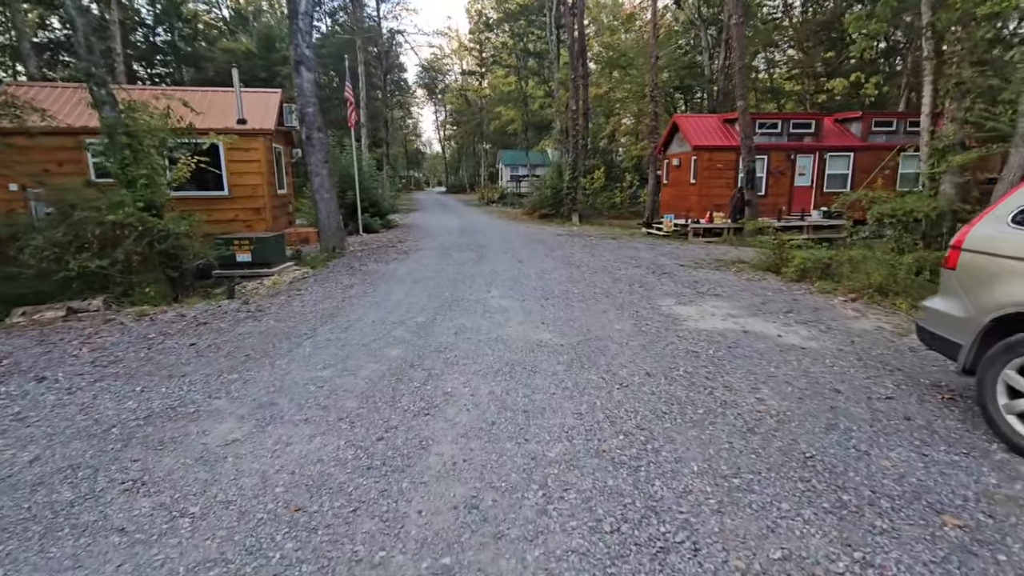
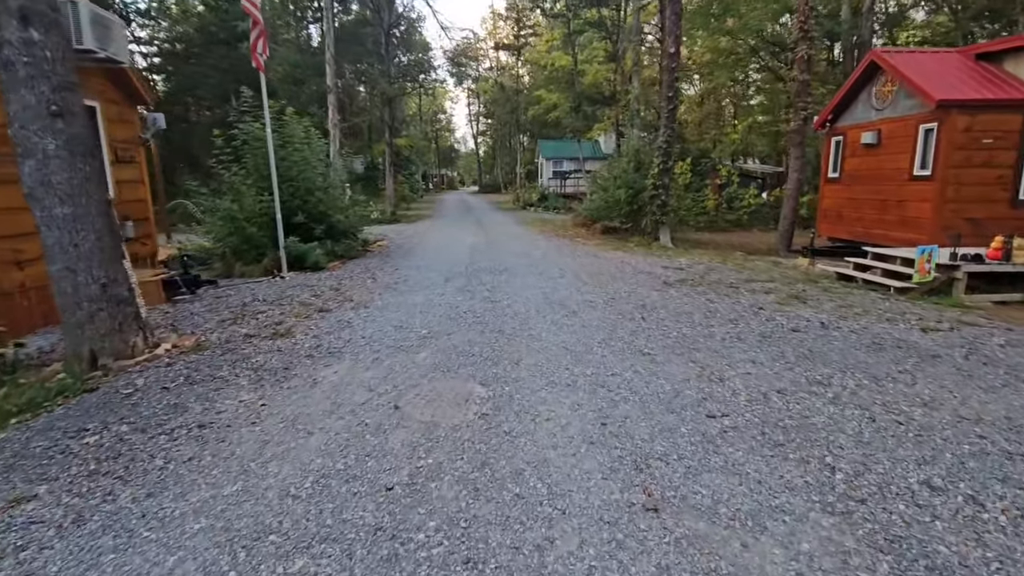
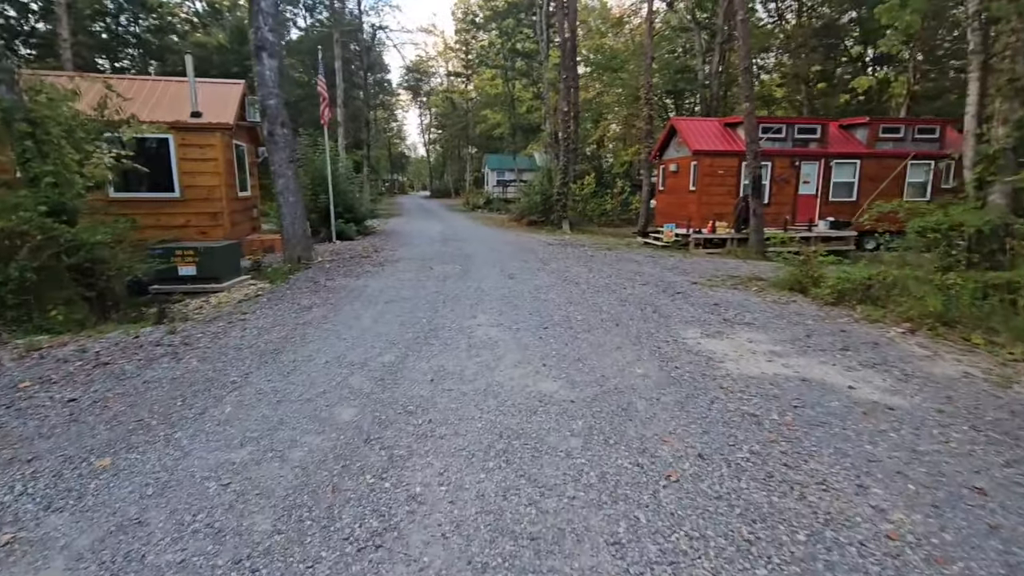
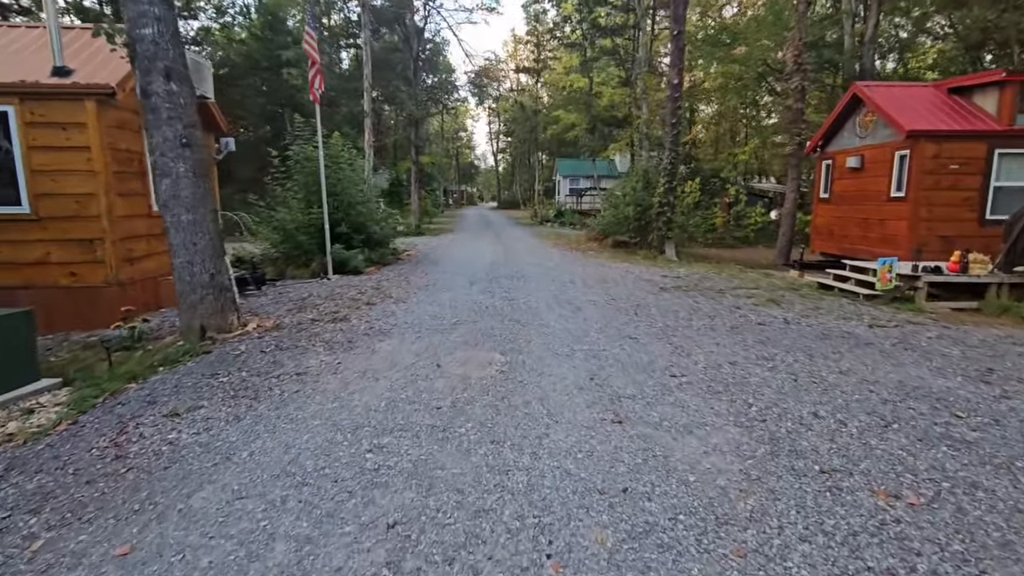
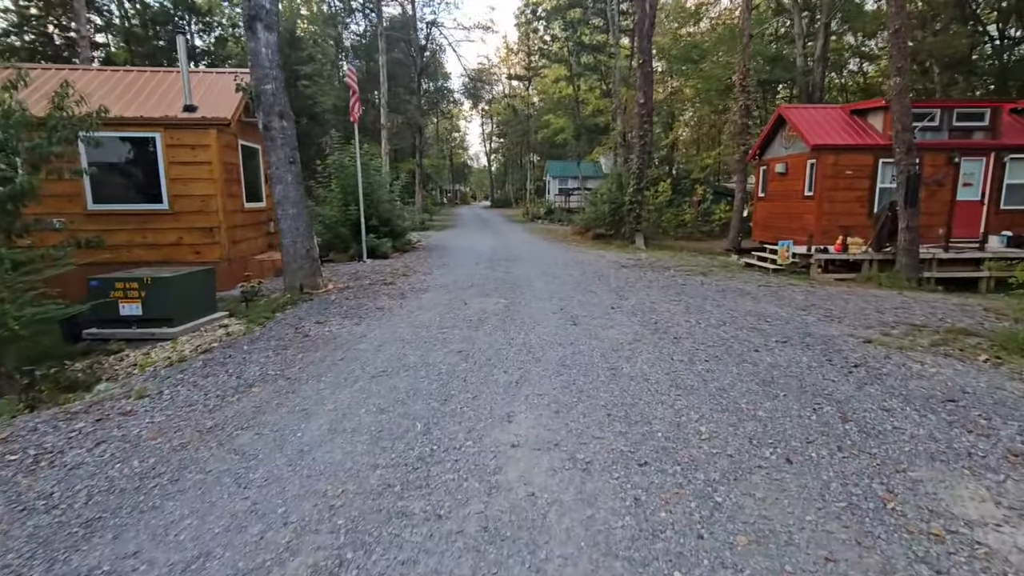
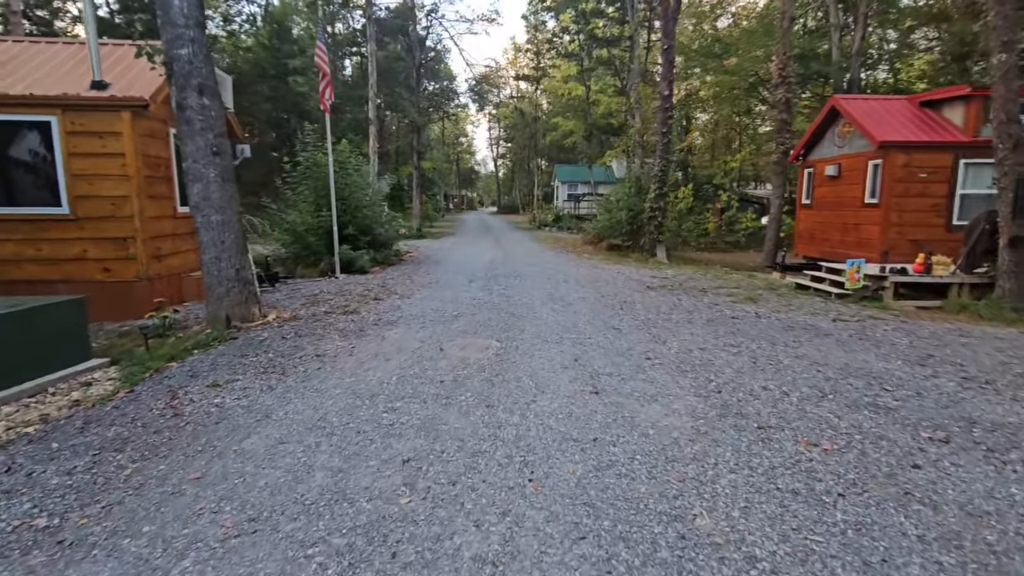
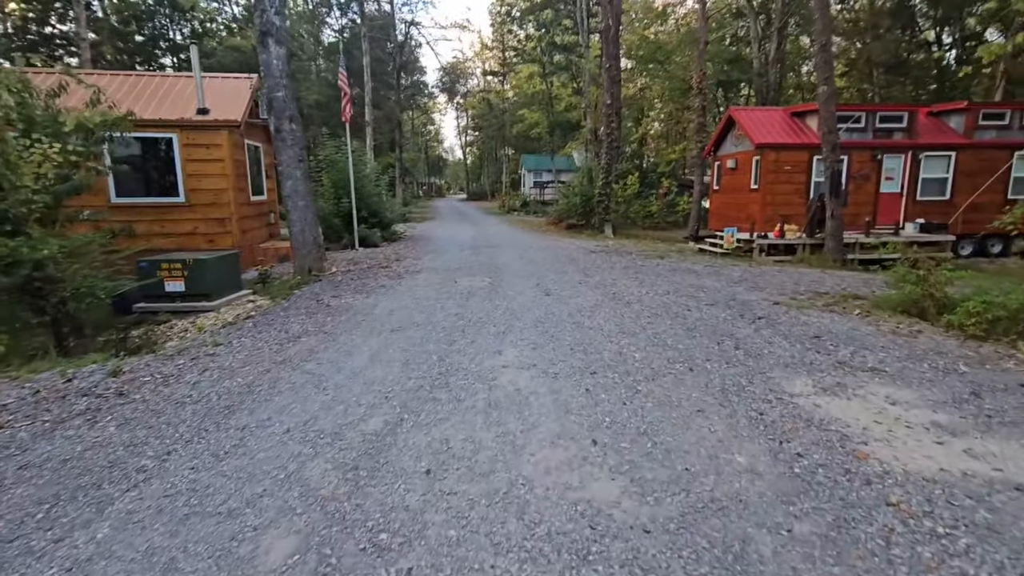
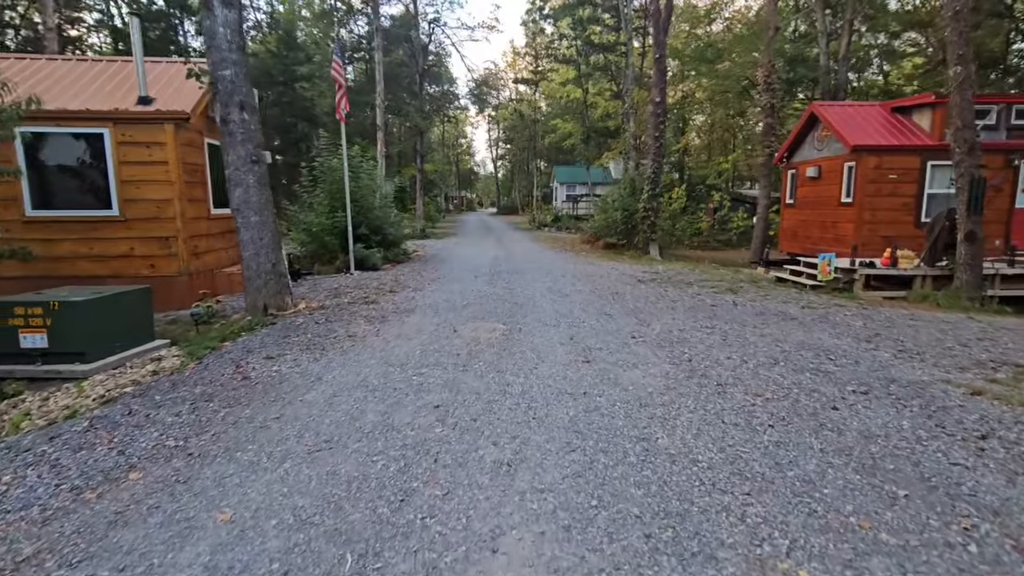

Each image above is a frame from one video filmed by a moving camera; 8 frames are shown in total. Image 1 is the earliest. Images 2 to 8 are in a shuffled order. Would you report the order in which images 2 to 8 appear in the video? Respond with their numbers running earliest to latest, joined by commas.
3, 7, 5, 8, 6, 4, 2
